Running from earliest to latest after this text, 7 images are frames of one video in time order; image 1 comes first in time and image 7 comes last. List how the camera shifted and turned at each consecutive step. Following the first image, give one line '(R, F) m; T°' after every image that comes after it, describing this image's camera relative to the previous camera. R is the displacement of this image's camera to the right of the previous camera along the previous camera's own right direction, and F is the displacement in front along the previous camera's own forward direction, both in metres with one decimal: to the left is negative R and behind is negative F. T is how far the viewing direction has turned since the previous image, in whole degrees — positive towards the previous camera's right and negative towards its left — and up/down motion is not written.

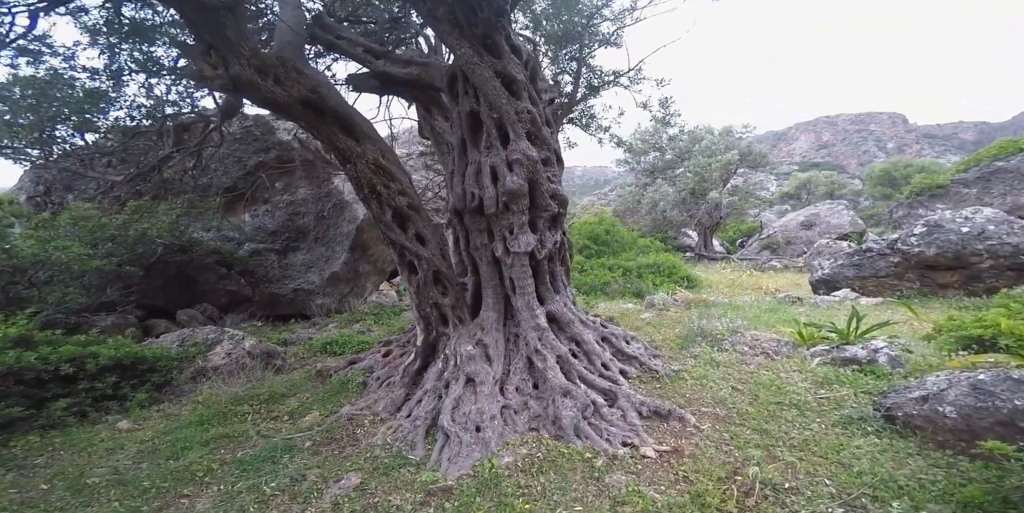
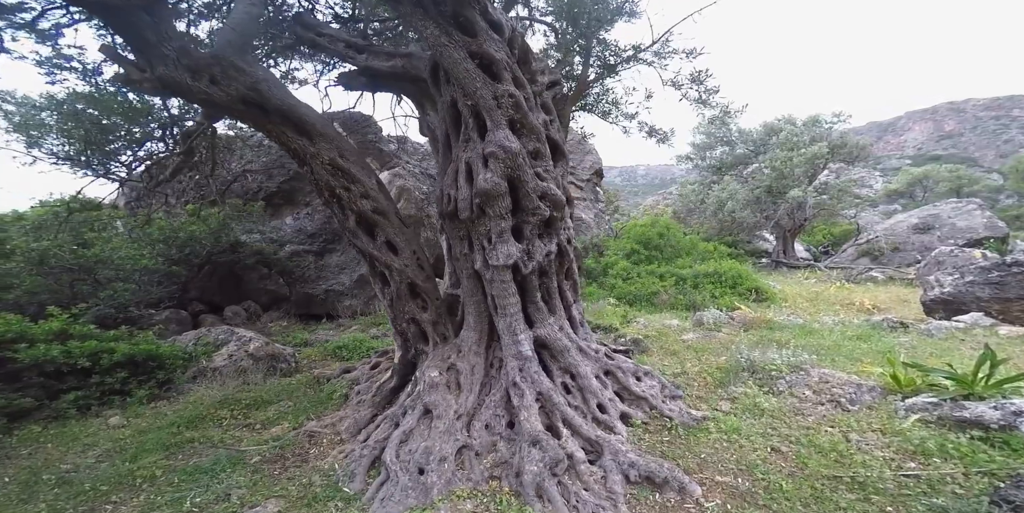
(+1.0, +0.8) m; -11°
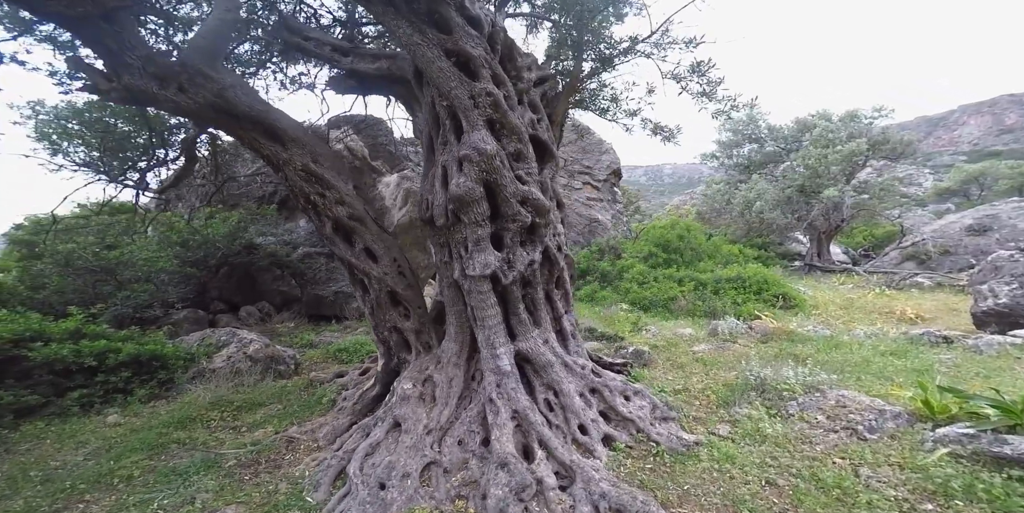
(+0.5, +0.2) m; -4°
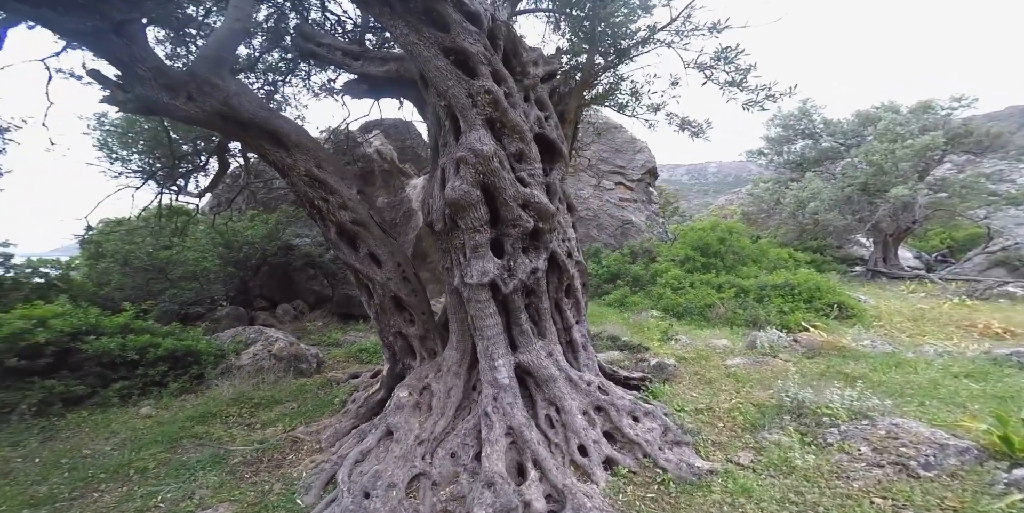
(+0.4, +0.2) m; -6°
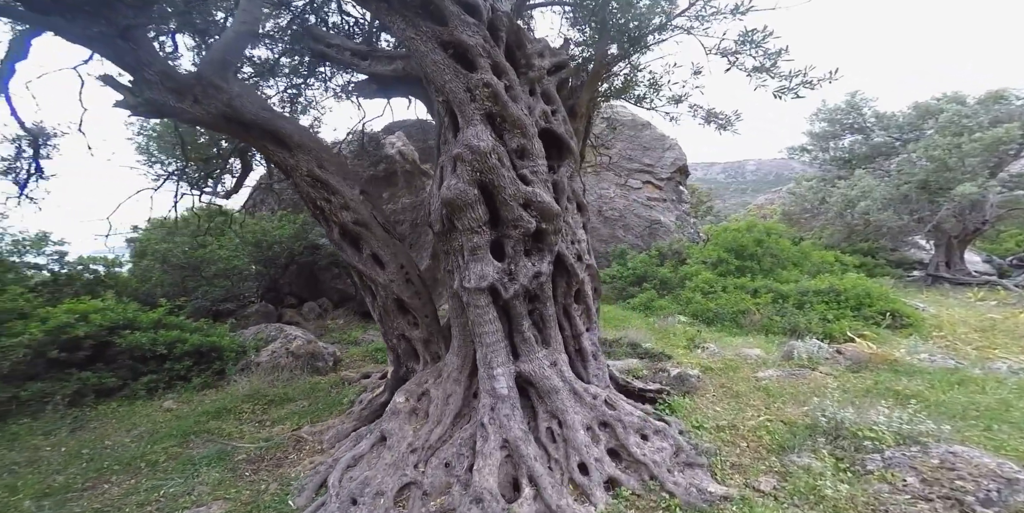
(+0.3, +0.2) m; -5°
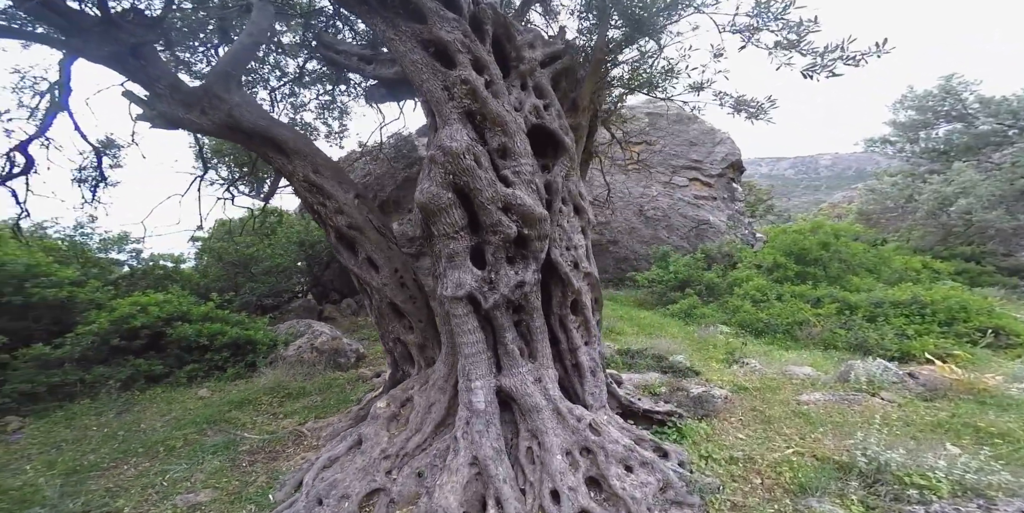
(+0.6, +0.2) m; -8°
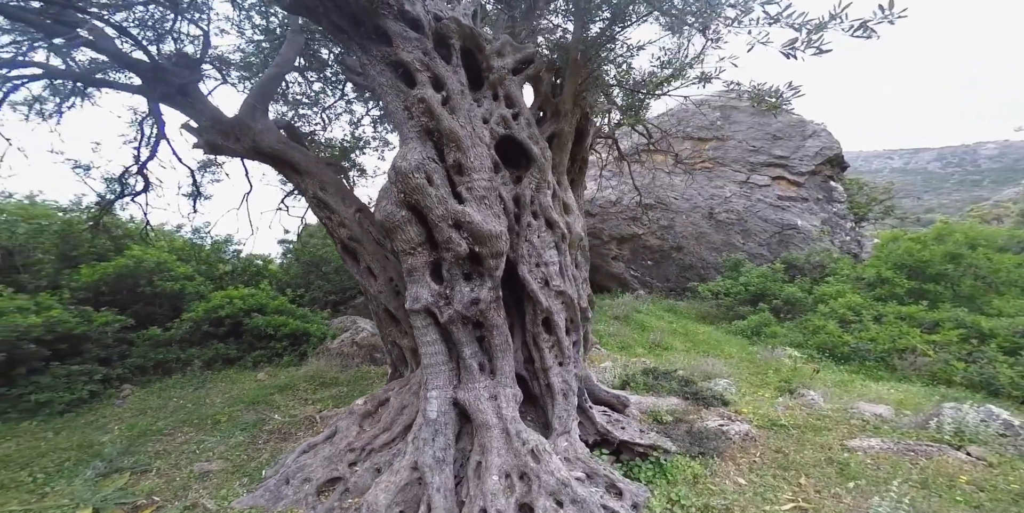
(+1.1, +0.2) m; -13°
